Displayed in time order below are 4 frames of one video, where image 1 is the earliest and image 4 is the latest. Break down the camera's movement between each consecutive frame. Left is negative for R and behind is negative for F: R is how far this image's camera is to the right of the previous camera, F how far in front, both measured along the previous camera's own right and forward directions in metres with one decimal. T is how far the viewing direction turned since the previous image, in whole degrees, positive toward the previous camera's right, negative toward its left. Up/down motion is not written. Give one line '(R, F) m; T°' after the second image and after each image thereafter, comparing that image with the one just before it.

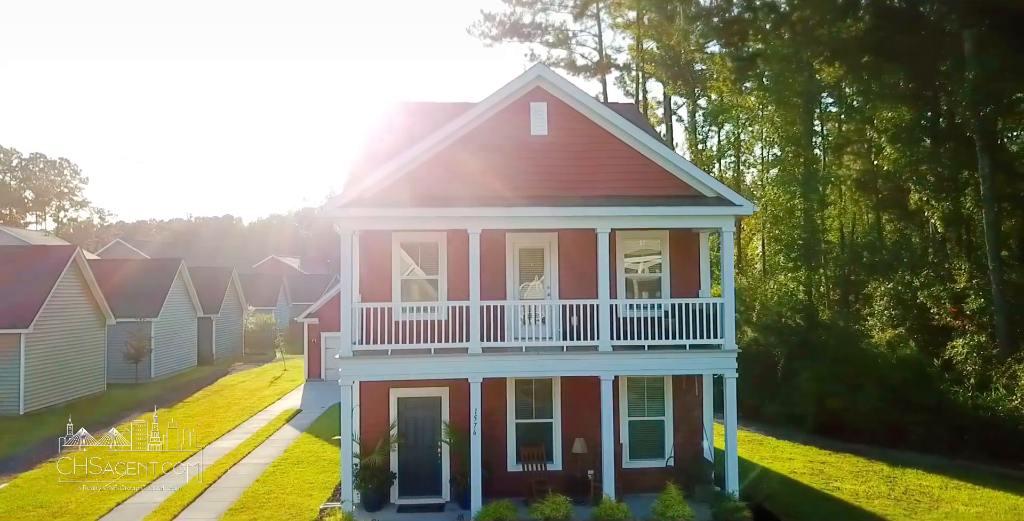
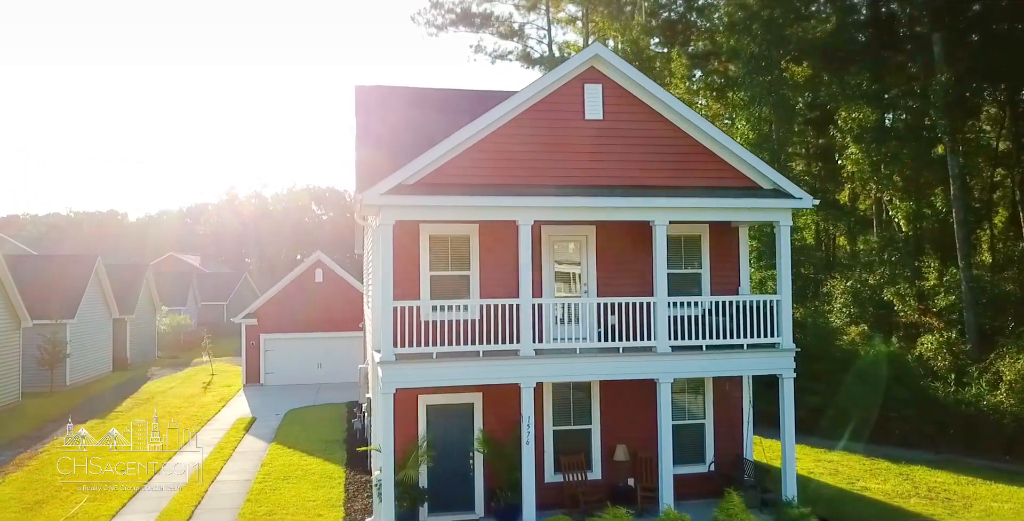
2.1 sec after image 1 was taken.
(-2.0, +1.0) m; +7°
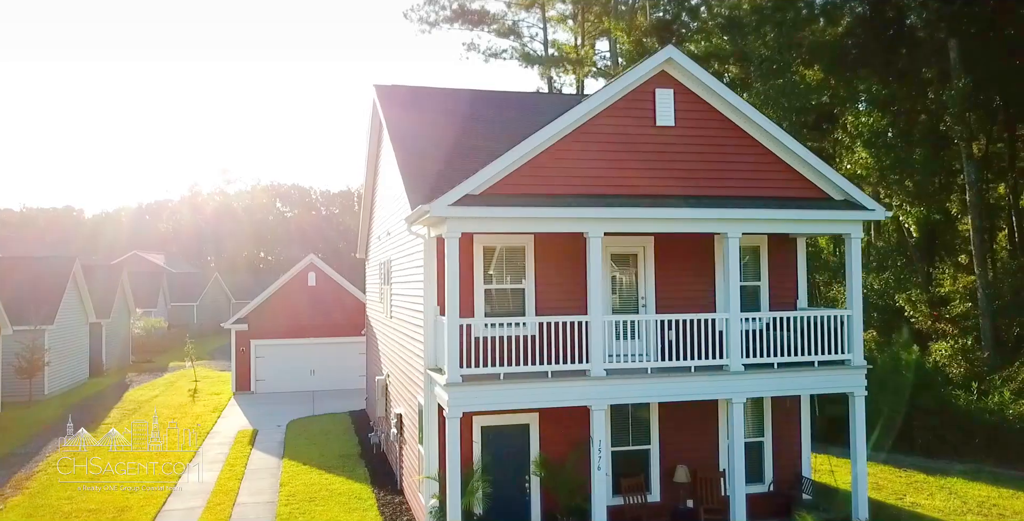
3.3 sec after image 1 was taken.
(-1.3, +0.6) m; +2°
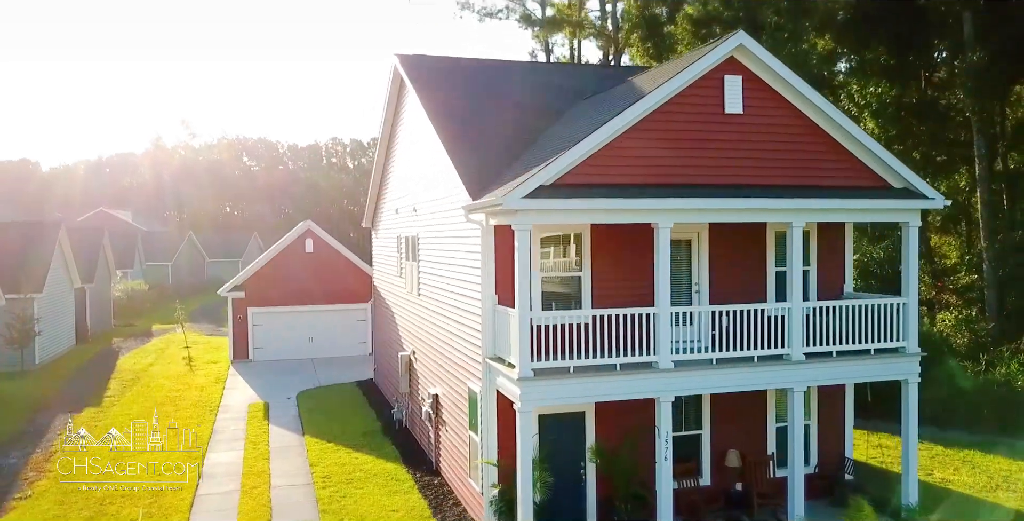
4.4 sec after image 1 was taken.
(-1.2, +0.2) m; +2°
